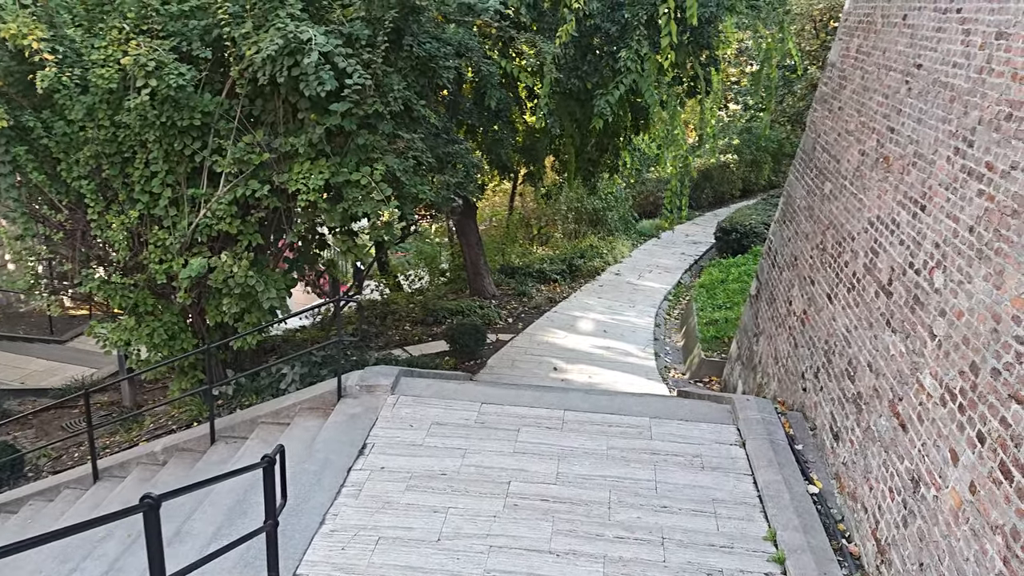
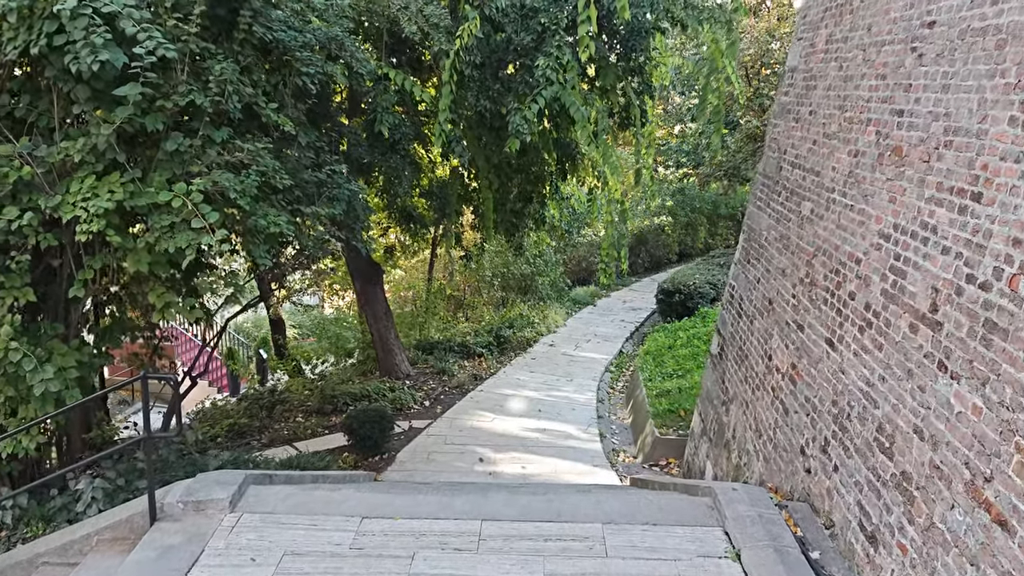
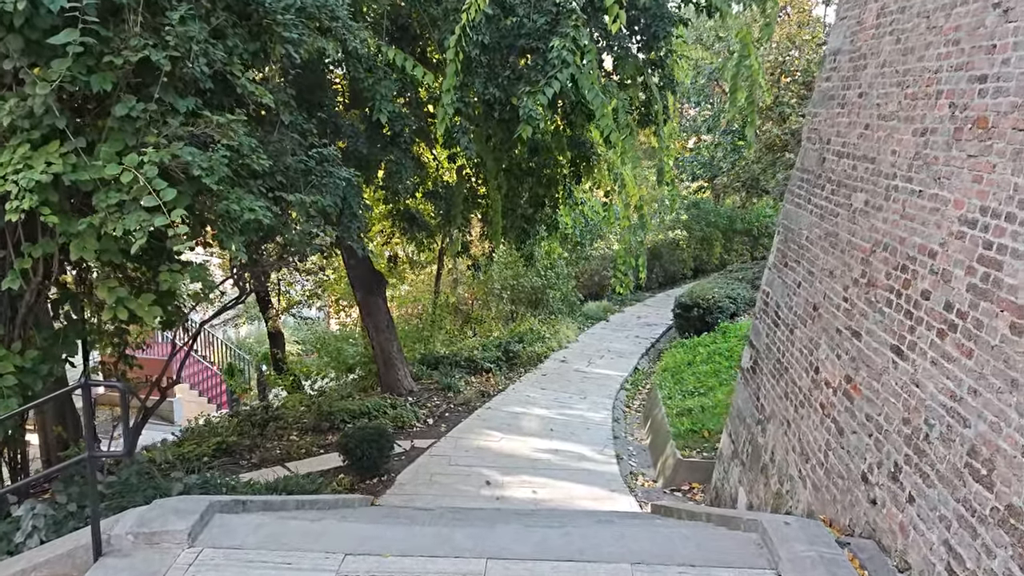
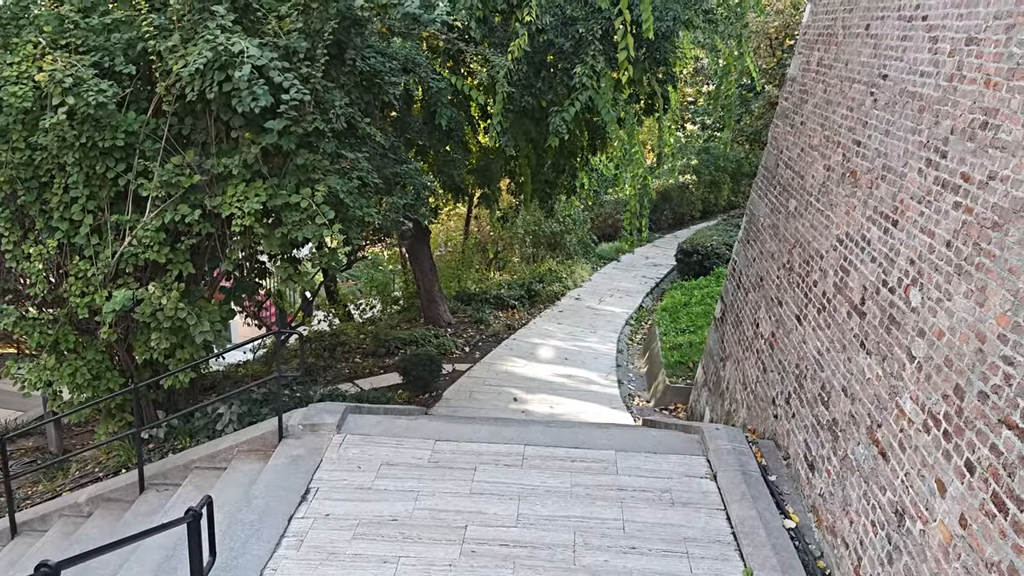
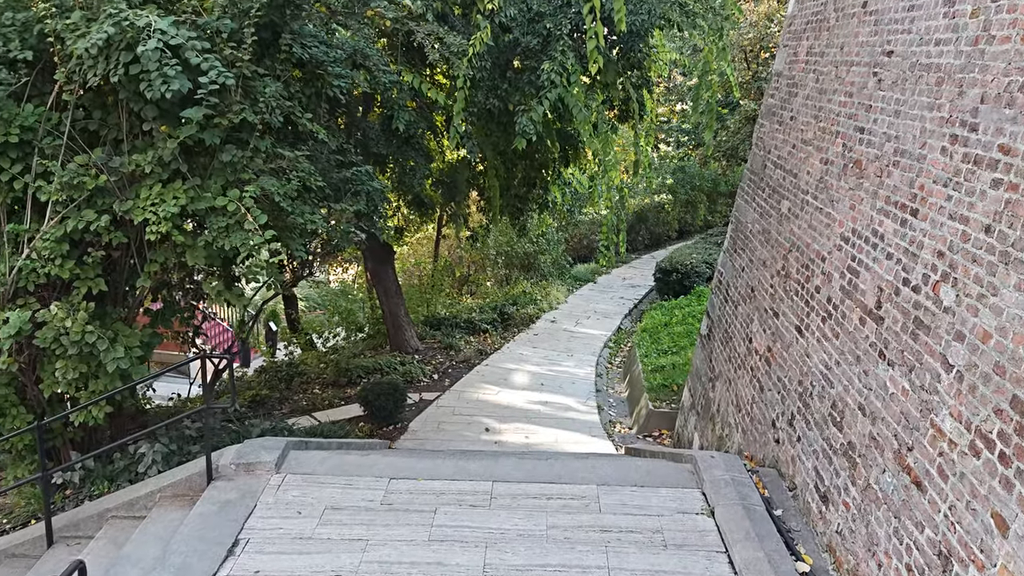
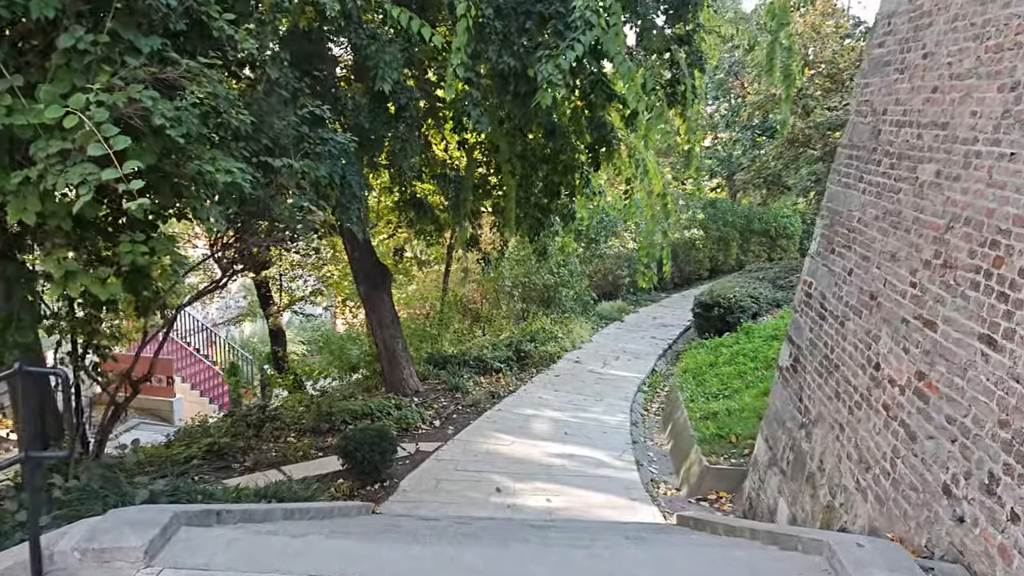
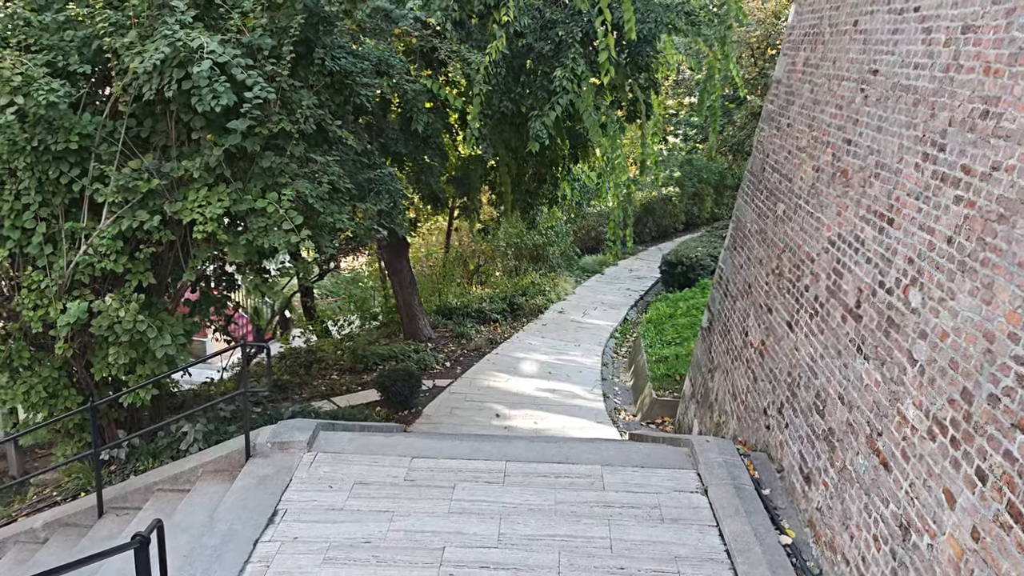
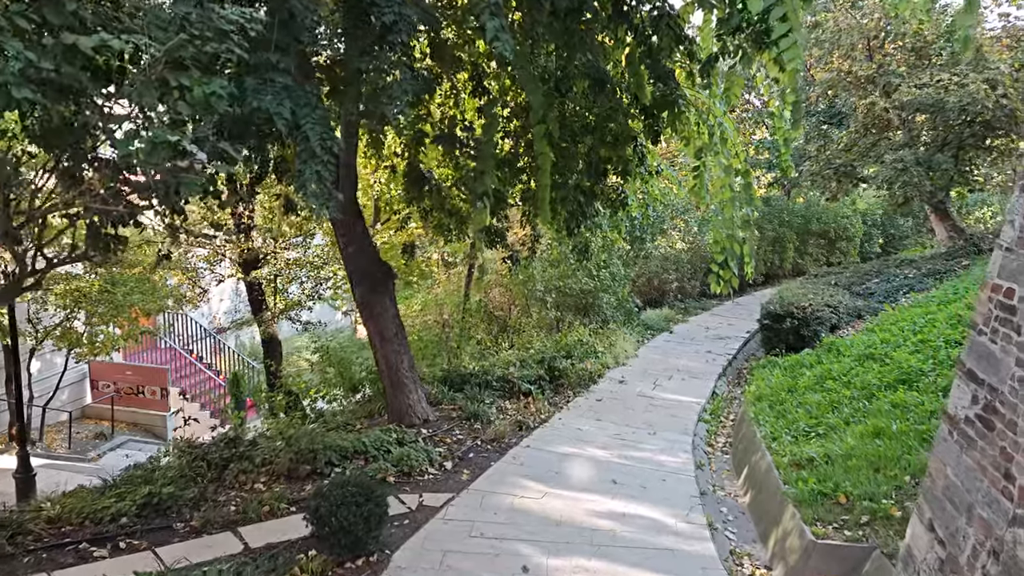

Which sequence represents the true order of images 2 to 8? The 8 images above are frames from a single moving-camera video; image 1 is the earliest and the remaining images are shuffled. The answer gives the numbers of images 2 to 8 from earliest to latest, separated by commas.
4, 7, 5, 2, 3, 6, 8
